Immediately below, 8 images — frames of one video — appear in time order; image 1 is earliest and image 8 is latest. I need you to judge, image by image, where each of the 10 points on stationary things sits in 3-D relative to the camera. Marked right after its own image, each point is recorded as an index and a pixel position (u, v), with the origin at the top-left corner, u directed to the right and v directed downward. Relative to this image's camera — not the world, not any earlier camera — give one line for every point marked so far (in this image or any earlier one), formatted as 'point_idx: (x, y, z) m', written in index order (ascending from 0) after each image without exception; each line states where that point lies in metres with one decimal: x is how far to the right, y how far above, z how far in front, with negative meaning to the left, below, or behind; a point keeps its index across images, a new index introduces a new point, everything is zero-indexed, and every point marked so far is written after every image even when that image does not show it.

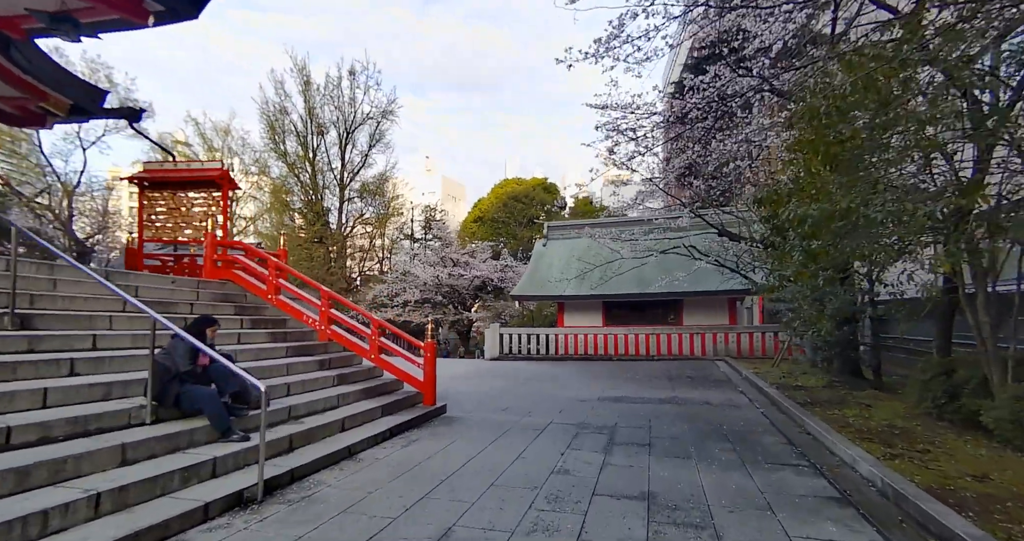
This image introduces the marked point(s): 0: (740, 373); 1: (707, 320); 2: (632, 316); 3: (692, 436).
0: (+3.9, -1.8, +9.5) m
1: (+5.2, -1.3, +14.6) m
2: (+3.3, -1.2, +15.2) m
3: (+1.5, -1.4, +4.8) m
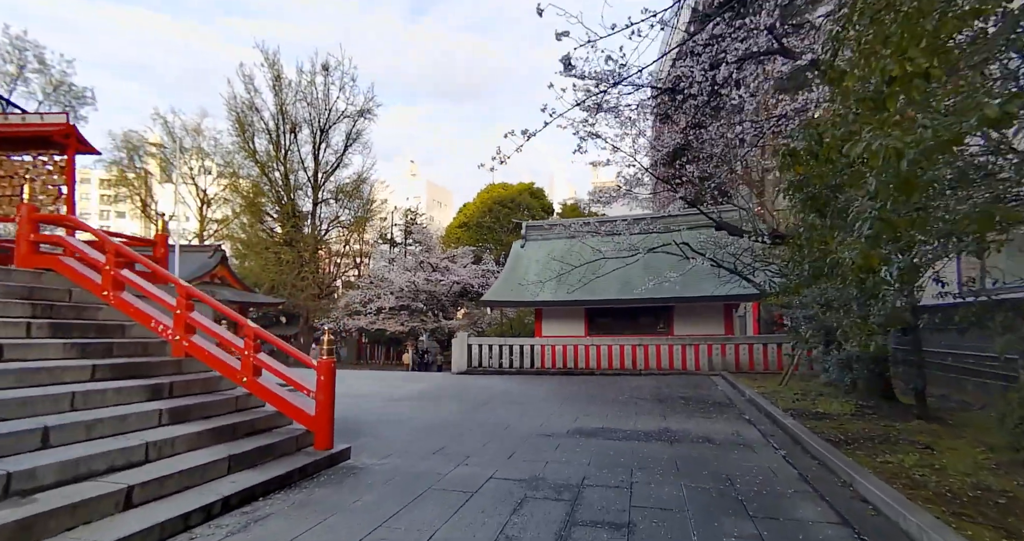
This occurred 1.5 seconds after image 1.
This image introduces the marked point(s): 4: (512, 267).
0: (+3.3, -1.8, +7.9) m
1: (+4.5, -1.4, +13.1) m
2: (+2.6, -1.3, +13.6) m
3: (+1.0, -1.3, +3.2) m
4: (+0.1, +0.2, +15.1) m
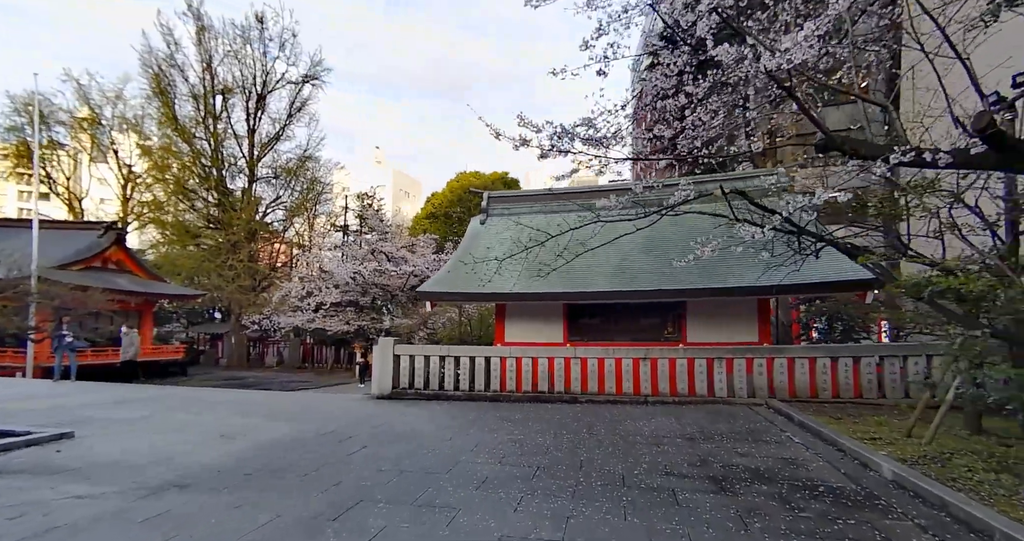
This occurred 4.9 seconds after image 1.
0: (+2.7, -1.5, +4.2) m
1: (+3.6, -1.1, +9.4) m
2: (+1.7, -1.0, +9.9) m
3: (+0.6, -1.0, -0.6) m
4: (-0.9, +0.5, +11.2) m
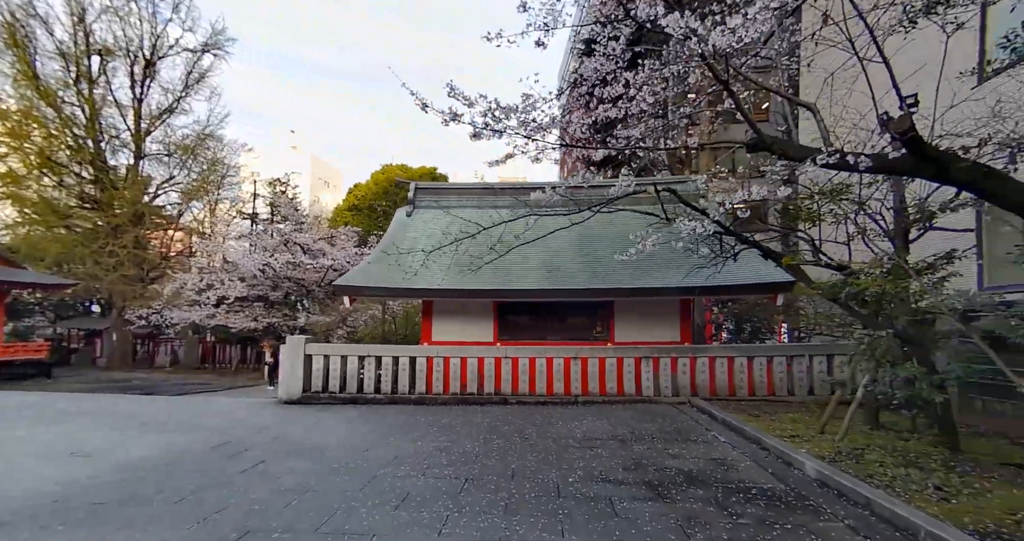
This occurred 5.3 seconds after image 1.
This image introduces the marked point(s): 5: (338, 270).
0: (+2.2, -1.5, +4.3) m
1: (+2.4, -1.1, +9.6) m
2: (+0.4, -1.0, +9.8) m
3: (+0.8, -1.0, -0.8) m
4: (-2.3, +0.6, +10.7) m
5: (-5.2, 0.0, +17.0) m
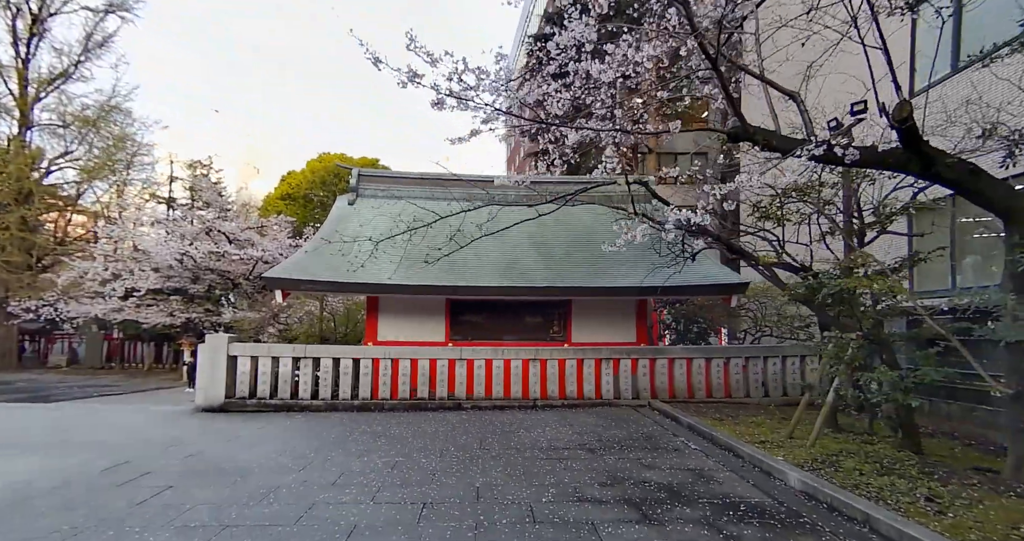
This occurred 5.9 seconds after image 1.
0: (+1.9, -1.5, +4.0) m
1: (+1.6, -1.1, +9.3) m
2: (-0.4, -0.9, +9.3) m
3: (+1.1, -1.0, -1.1) m
4: (-3.2, +0.7, +10.0) m
5: (-6.8, +0.2, +15.9) m
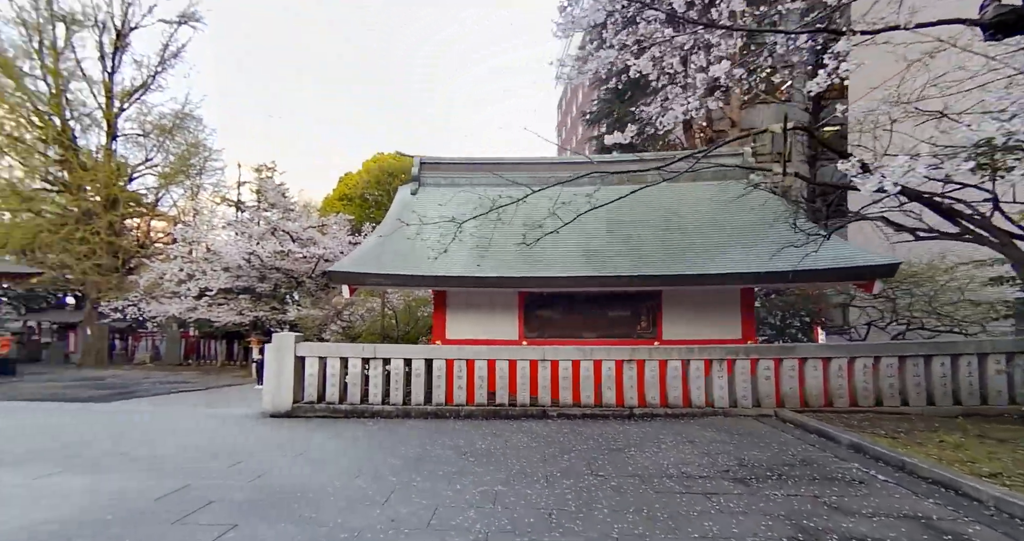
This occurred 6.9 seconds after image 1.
0: (+2.6, -1.3, +2.7) m
1: (+2.8, -0.9, +8.0) m
2: (+0.8, -0.7, +8.2) m
3: (+1.4, -0.8, -2.4) m
4: (-1.9, +0.8, +9.1) m
5: (-4.9, +0.3, +15.3) m
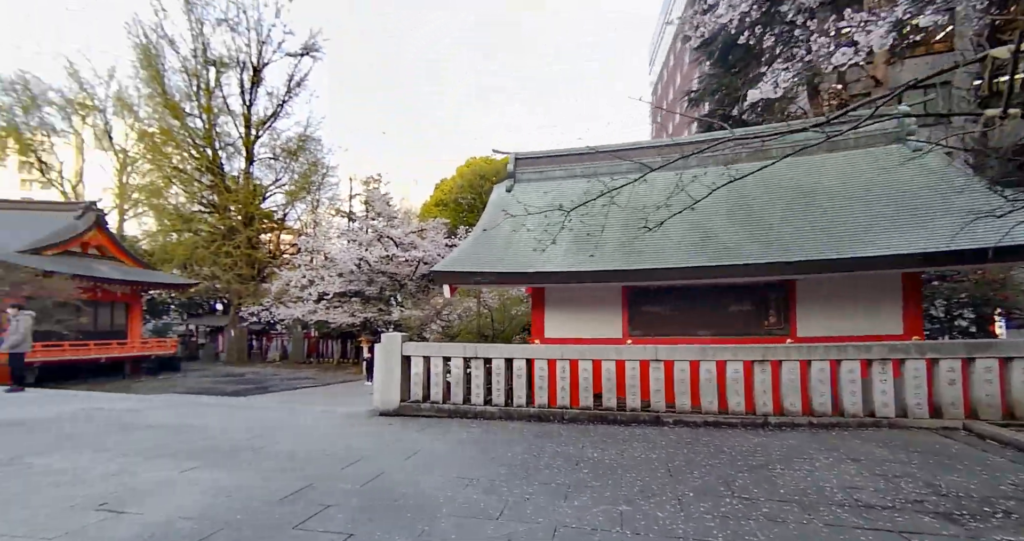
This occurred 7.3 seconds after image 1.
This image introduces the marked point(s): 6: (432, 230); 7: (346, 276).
0: (+3.2, -1.1, +1.6) m
1: (+4.2, -0.7, +6.8) m
2: (+2.2, -0.6, +7.3) m
3: (+1.1, -0.7, -3.2) m
4: (-0.3, +0.9, +8.7) m
5: (-2.3, +0.3, +15.3) m
6: (-2.5, +1.3, +16.7) m
7: (-5.0, -0.2, +15.9) m
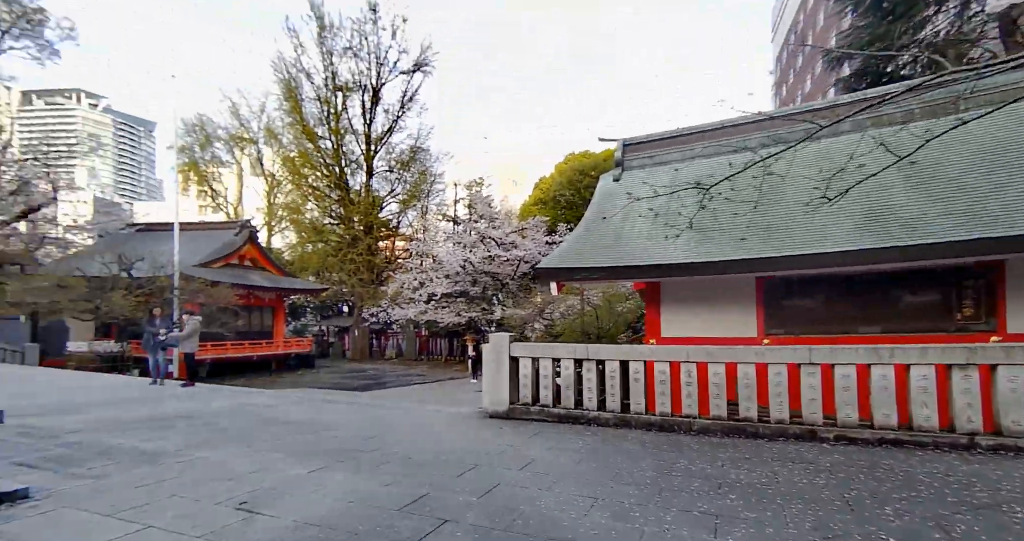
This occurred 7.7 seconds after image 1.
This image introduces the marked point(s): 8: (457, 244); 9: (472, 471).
0: (+3.5, -0.9, +0.3) m
1: (+5.4, -0.5, +5.2) m
2: (+3.6, -0.4, +6.1) m
3: (+0.6, -0.6, -4.0) m
4: (+1.3, +1.0, +7.9) m
5: (+0.5, +0.3, +14.7) m
6: (+0.5, +1.4, +16.2) m
7: (-2.0, -0.2, +15.8) m
8: (-2.0, +0.8, +16.3) m
9: (-0.3, -1.4, +3.7) m
